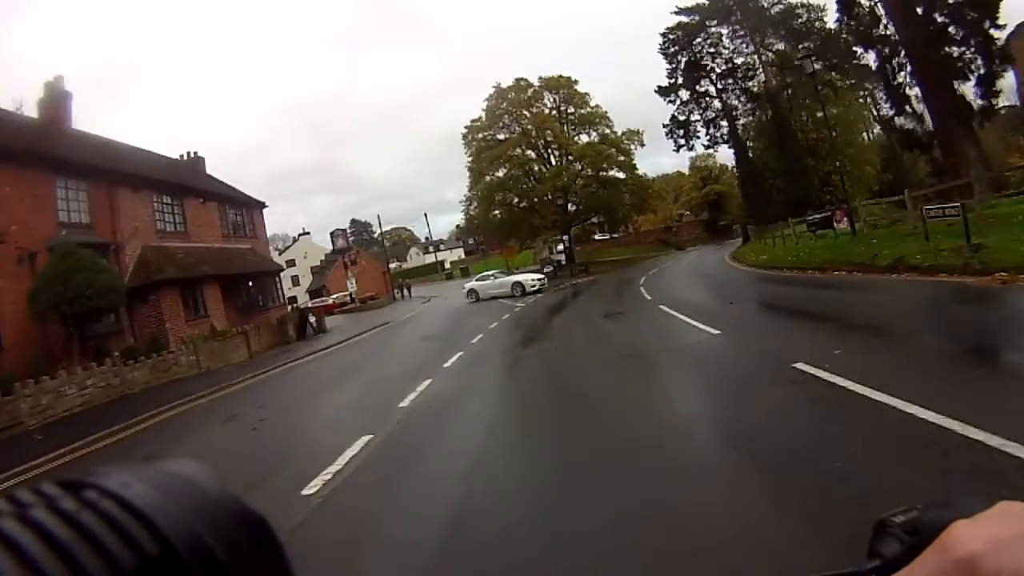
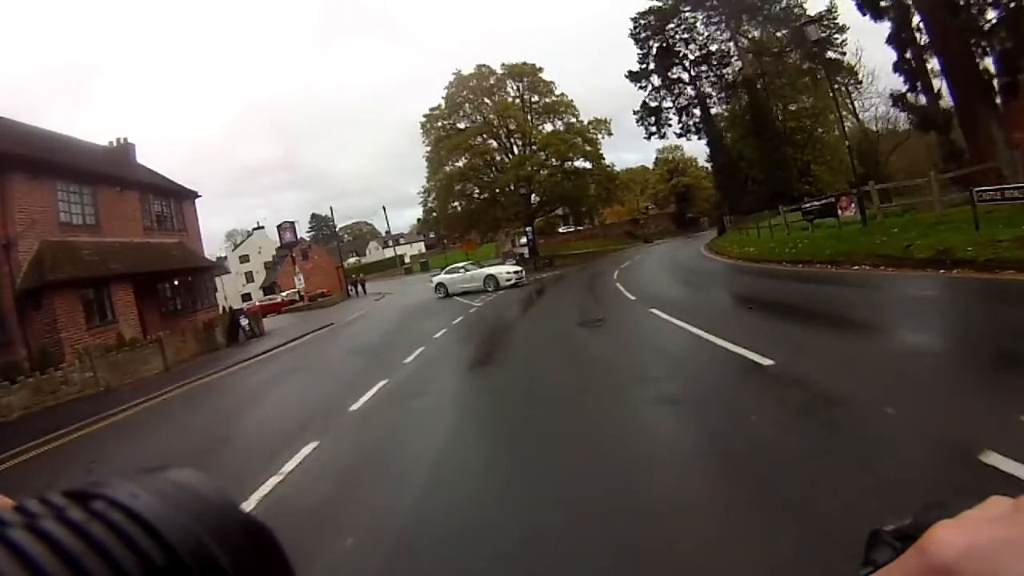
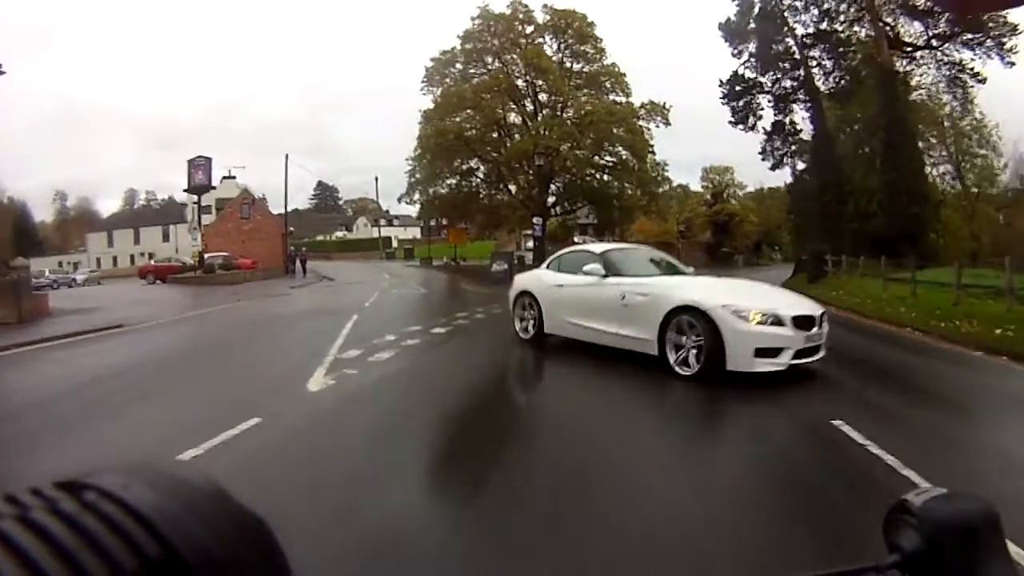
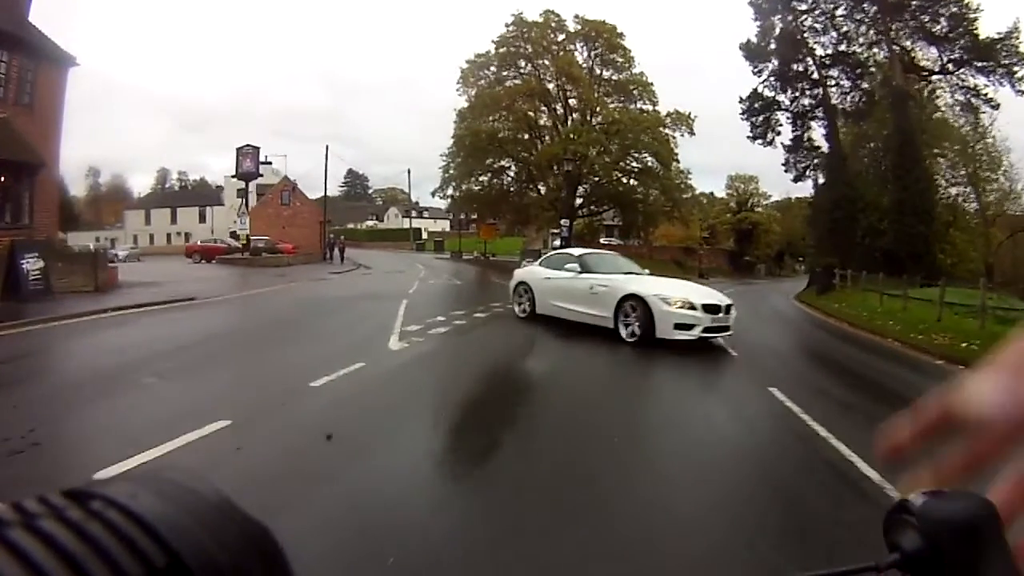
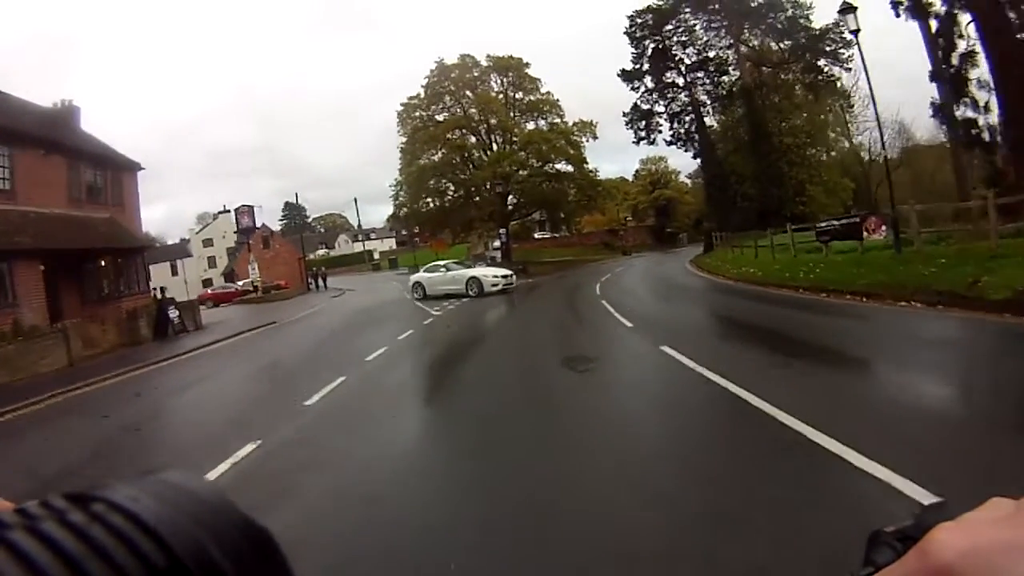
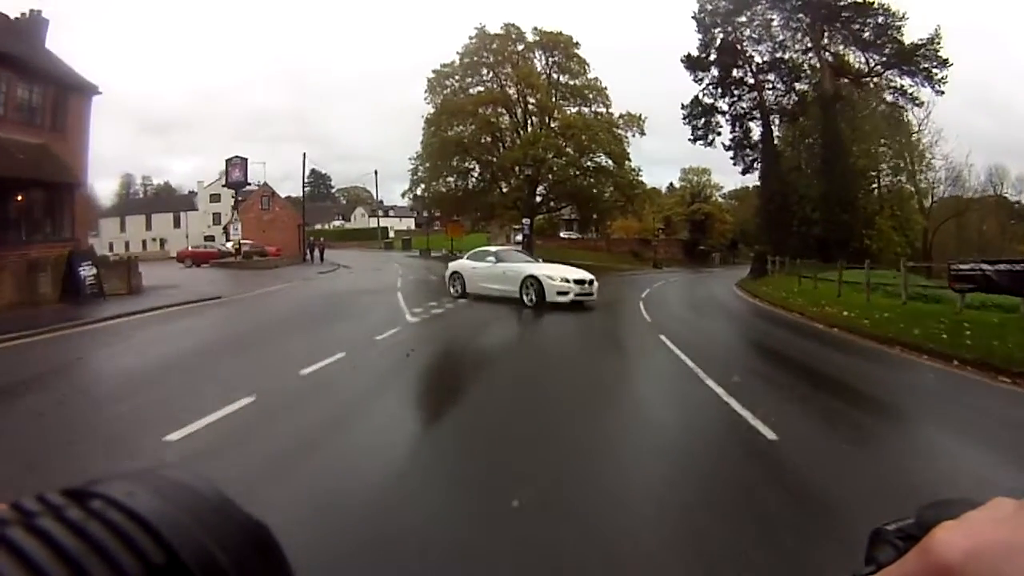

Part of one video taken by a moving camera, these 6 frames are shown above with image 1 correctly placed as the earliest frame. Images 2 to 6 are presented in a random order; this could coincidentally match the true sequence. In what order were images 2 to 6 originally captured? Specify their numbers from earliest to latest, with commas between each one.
2, 5, 6, 4, 3
